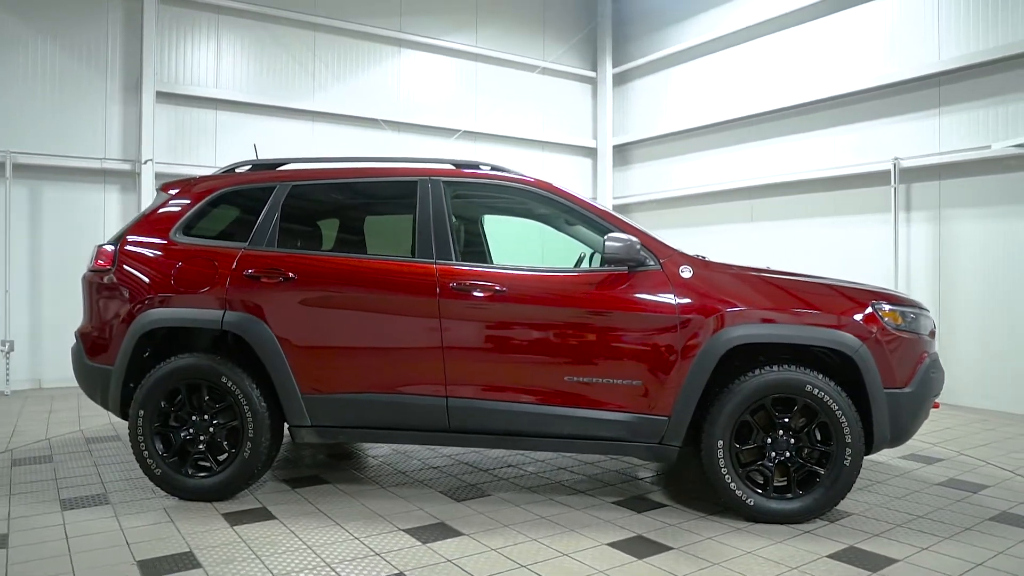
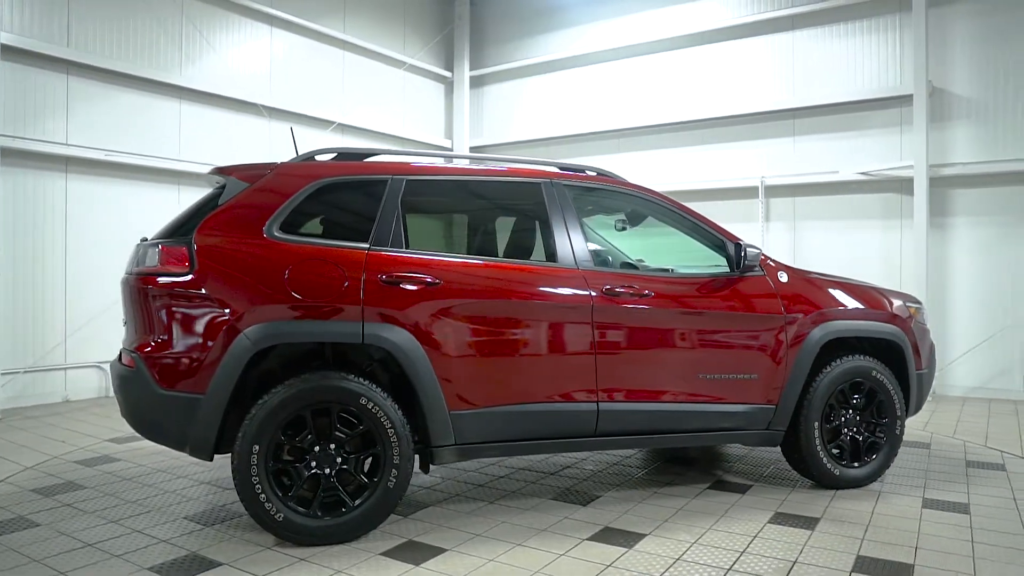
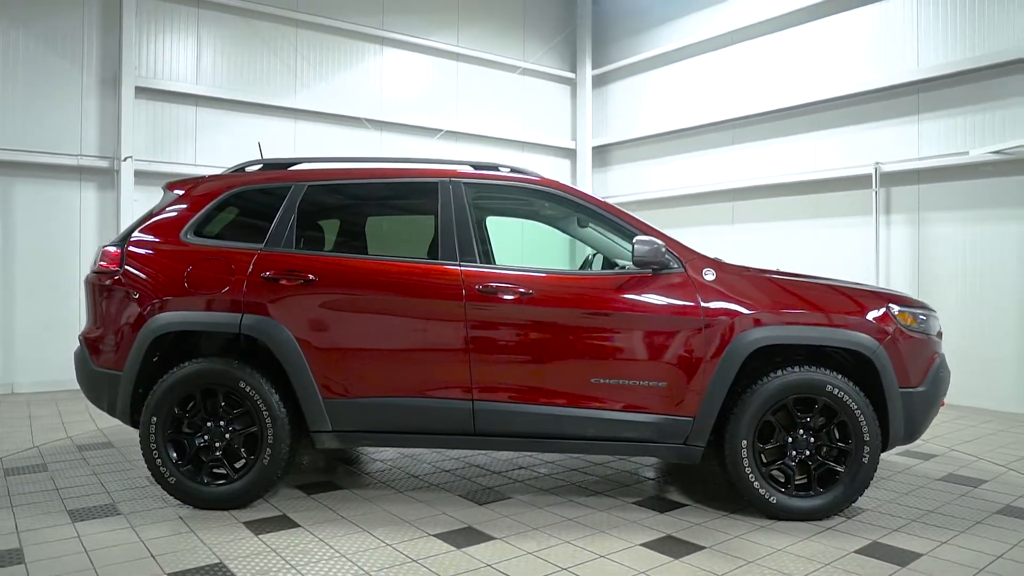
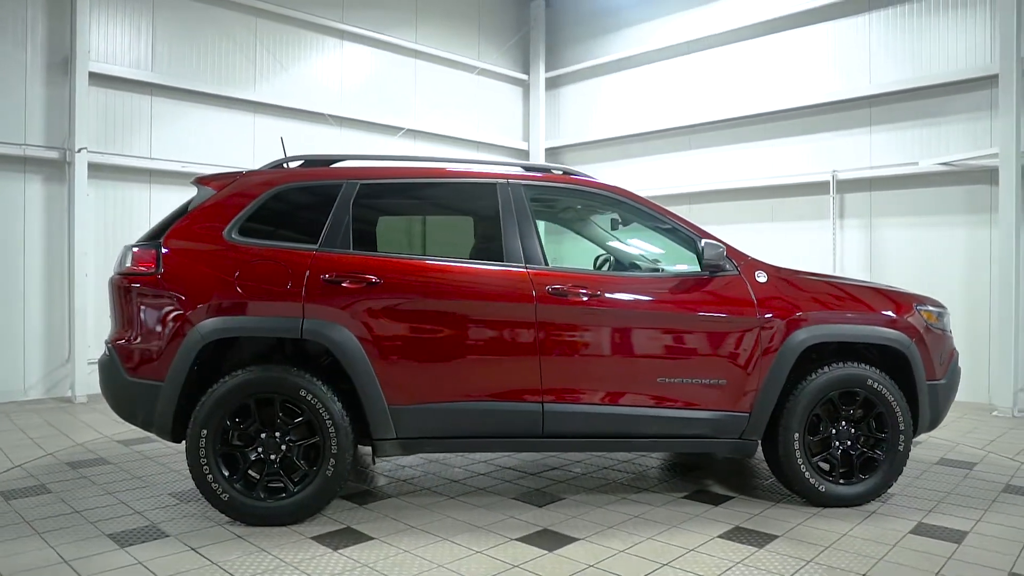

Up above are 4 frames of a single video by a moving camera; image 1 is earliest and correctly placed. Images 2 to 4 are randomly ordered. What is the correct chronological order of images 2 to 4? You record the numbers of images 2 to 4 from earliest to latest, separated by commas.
3, 4, 2
